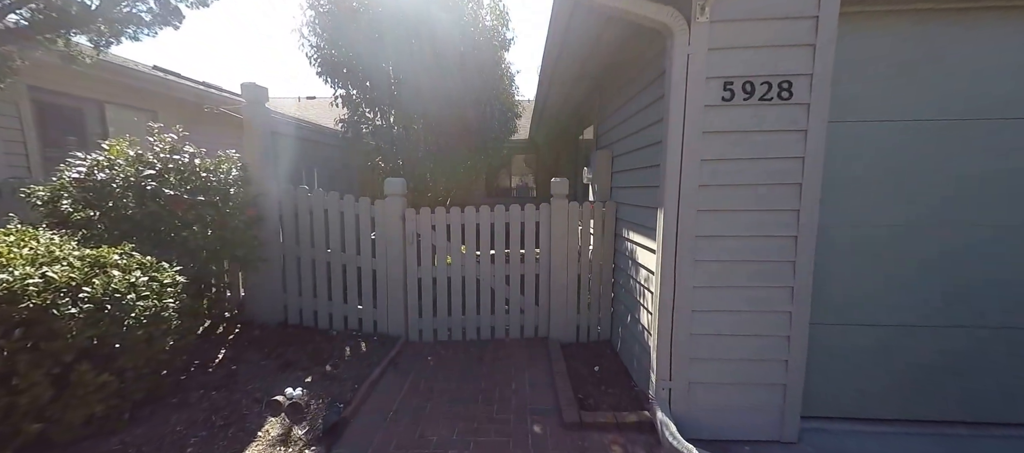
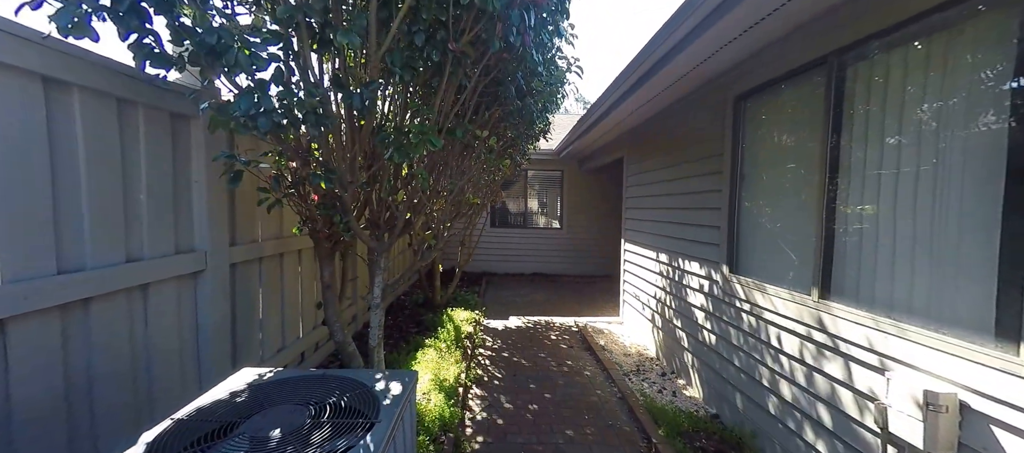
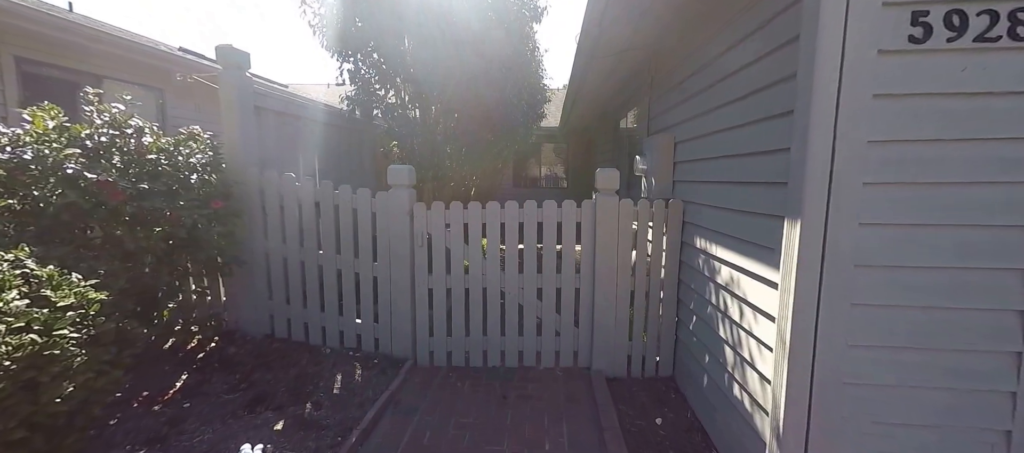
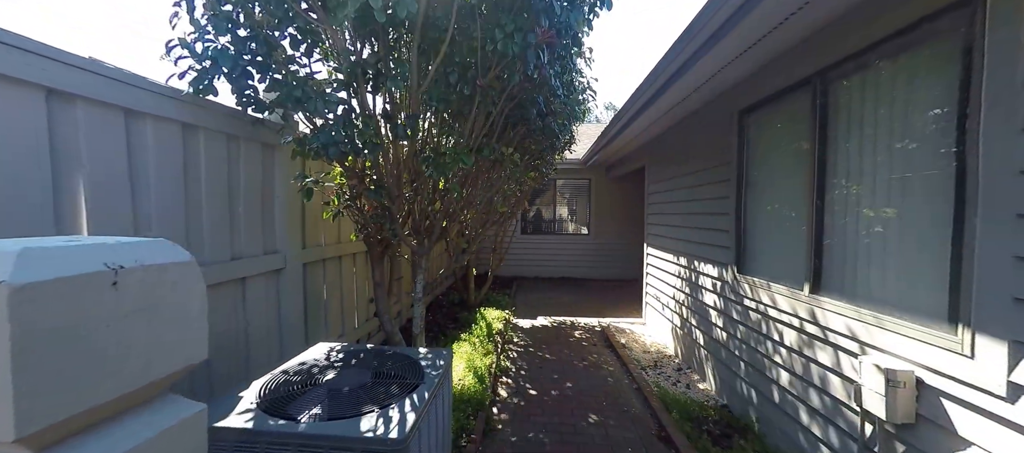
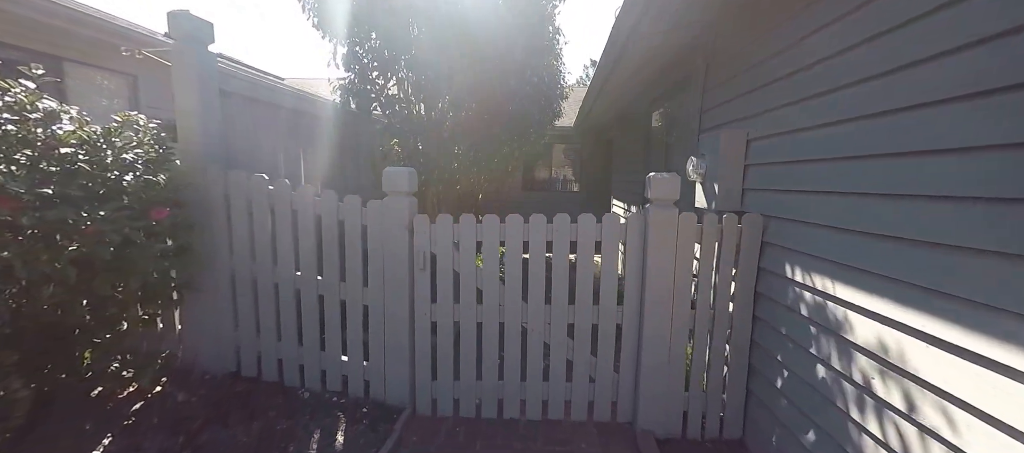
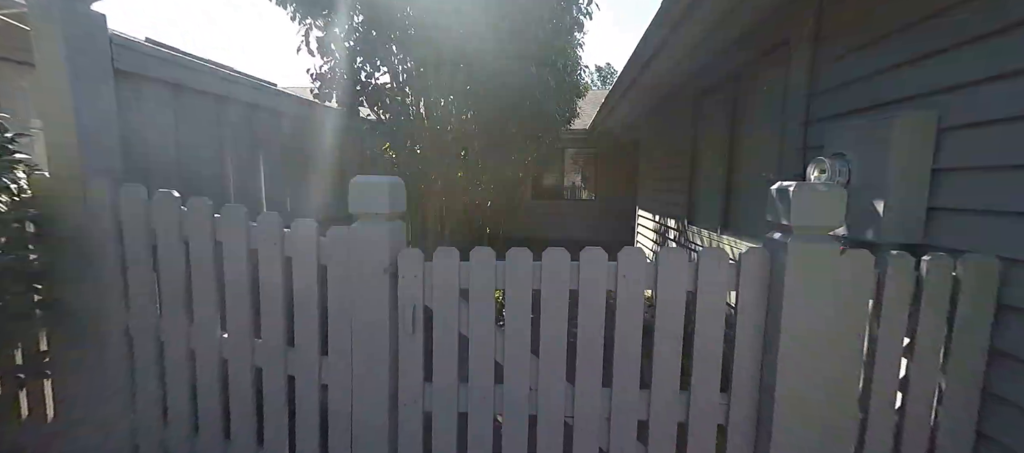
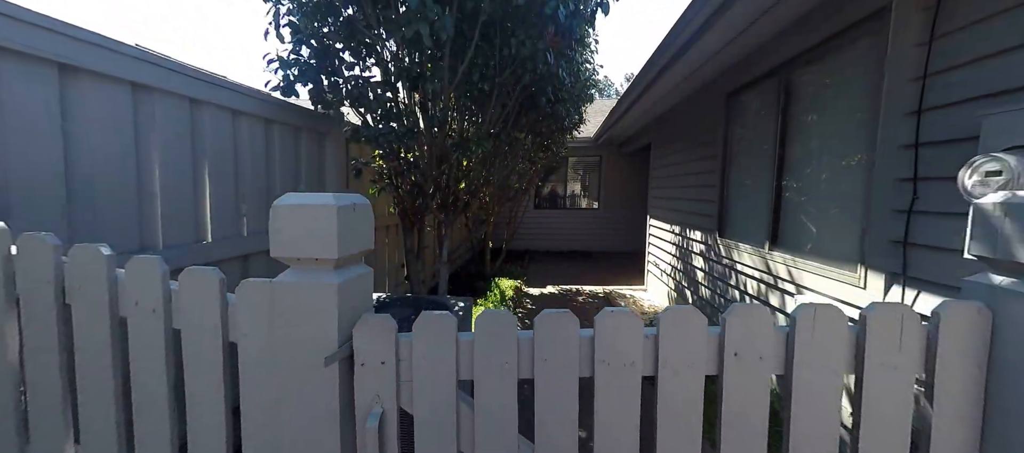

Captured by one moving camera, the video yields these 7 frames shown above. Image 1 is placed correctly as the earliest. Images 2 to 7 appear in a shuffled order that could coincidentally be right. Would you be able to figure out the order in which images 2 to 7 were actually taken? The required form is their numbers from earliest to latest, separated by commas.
3, 5, 6, 7, 4, 2
